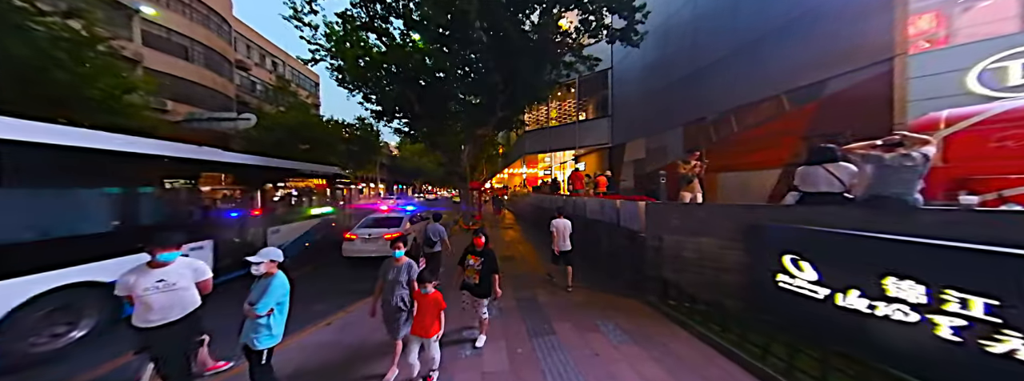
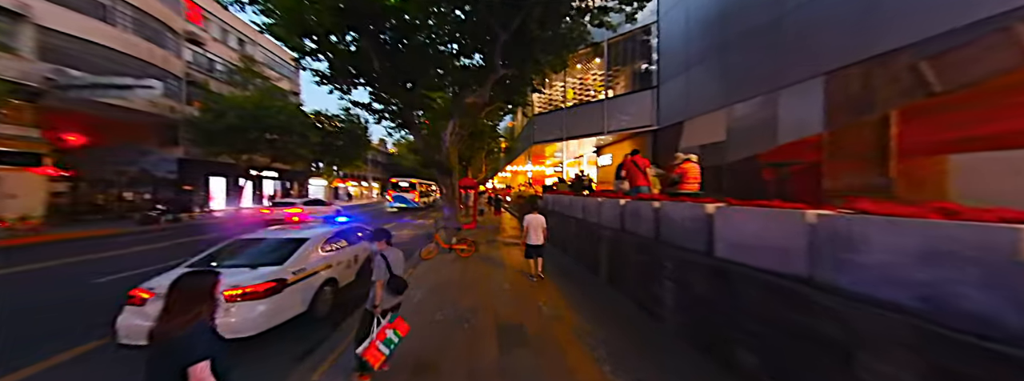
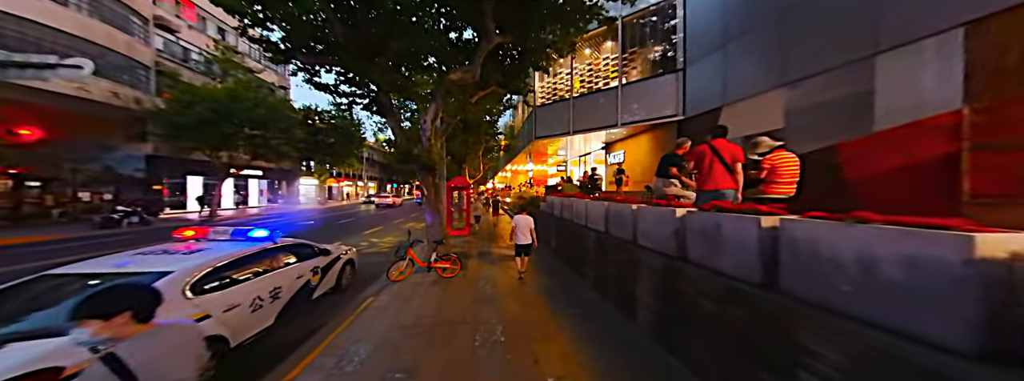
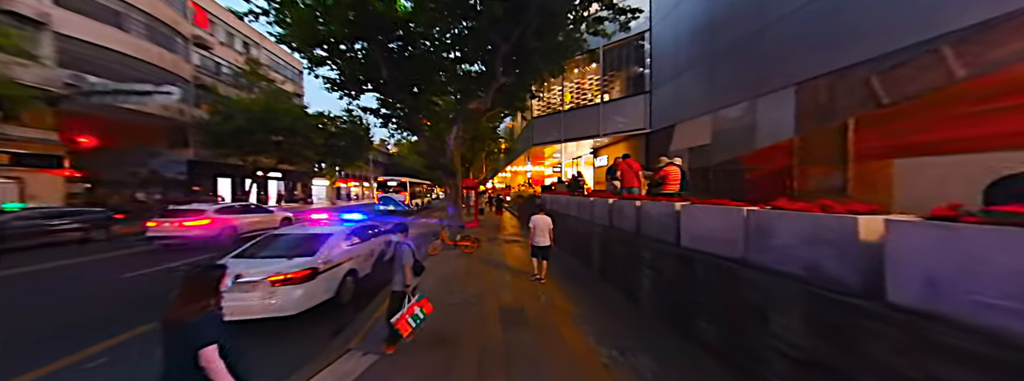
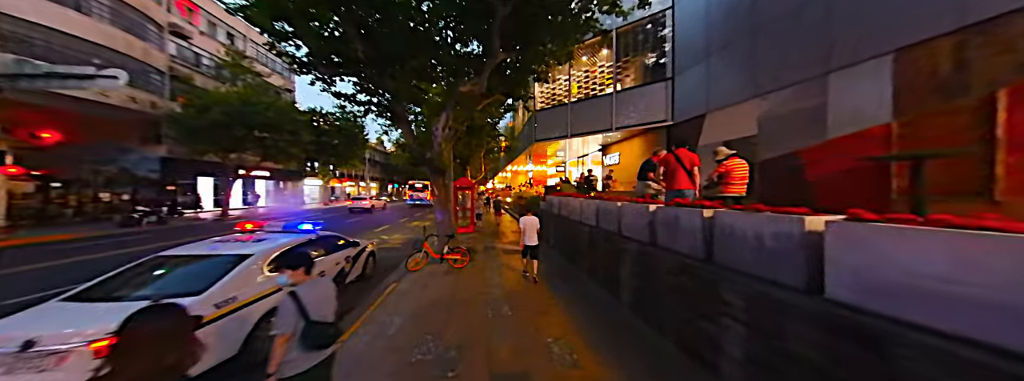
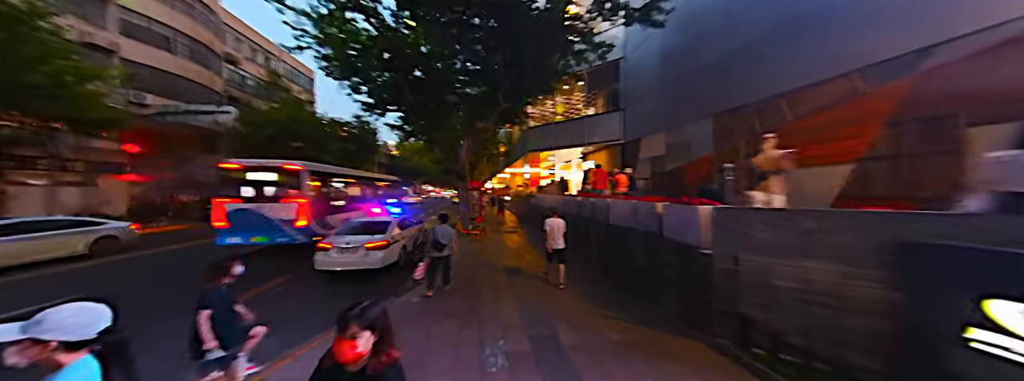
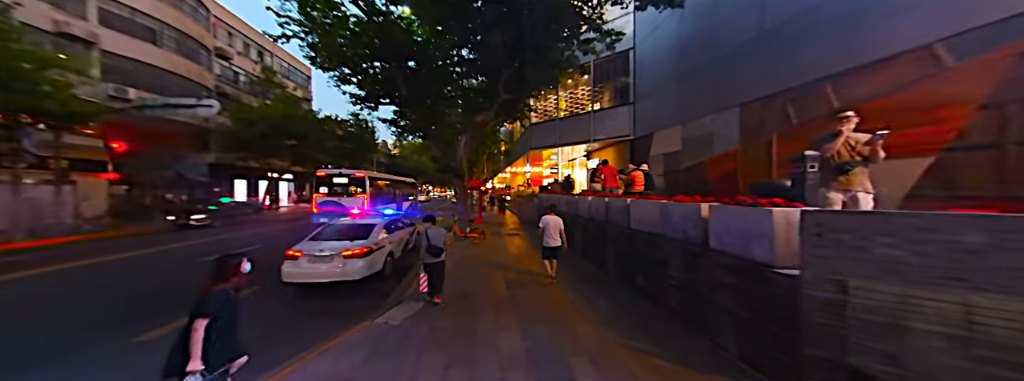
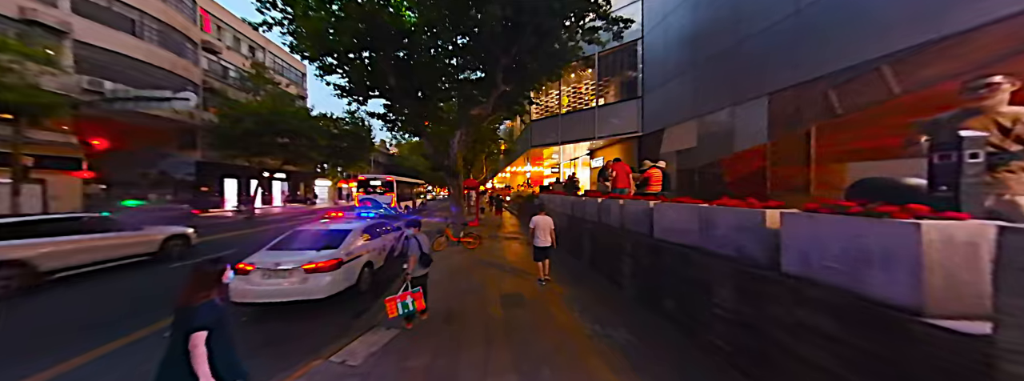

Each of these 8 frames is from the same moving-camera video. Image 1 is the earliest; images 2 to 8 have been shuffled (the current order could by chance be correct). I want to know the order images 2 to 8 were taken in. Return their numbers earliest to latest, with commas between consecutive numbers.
6, 7, 8, 4, 2, 5, 3
